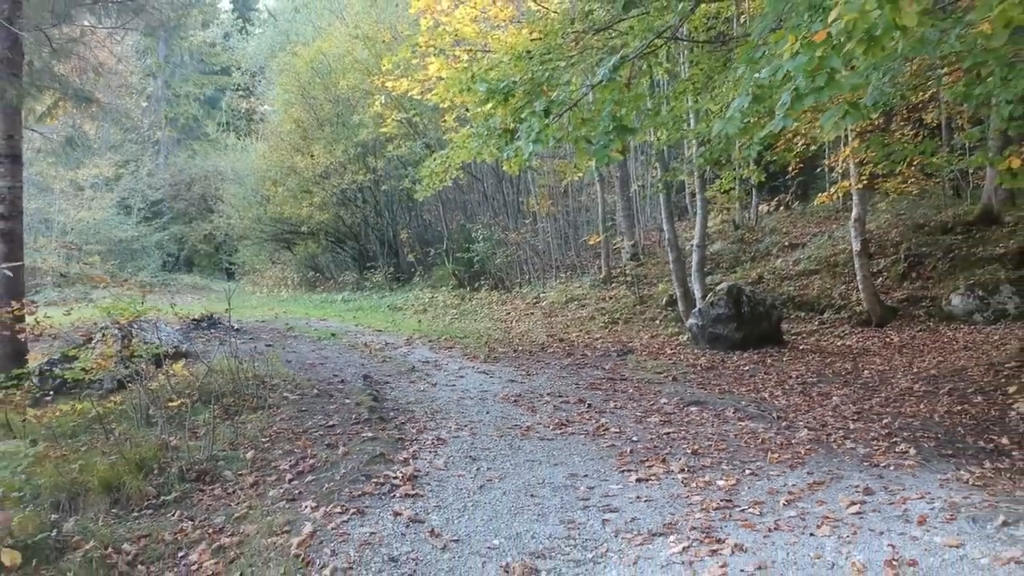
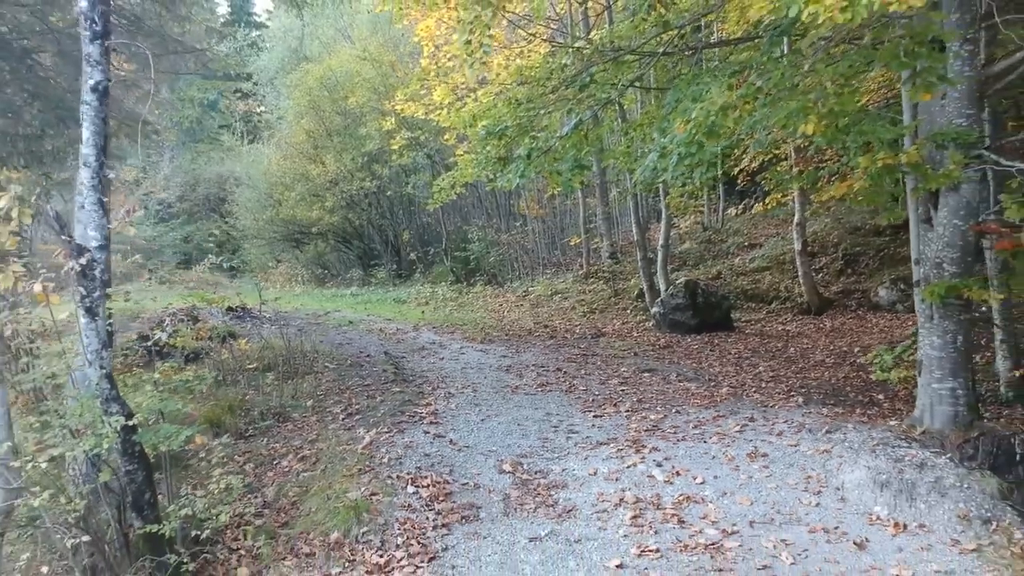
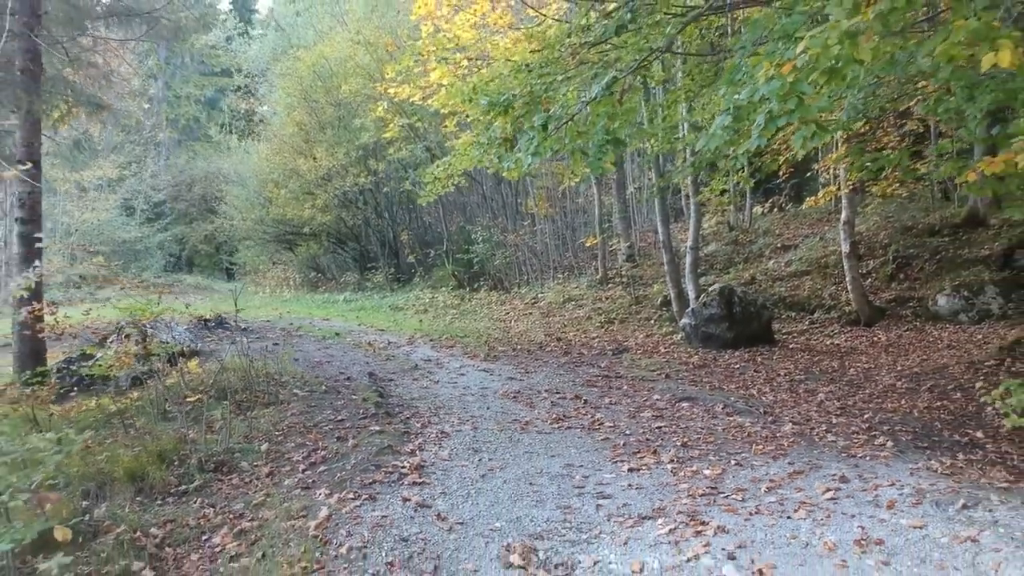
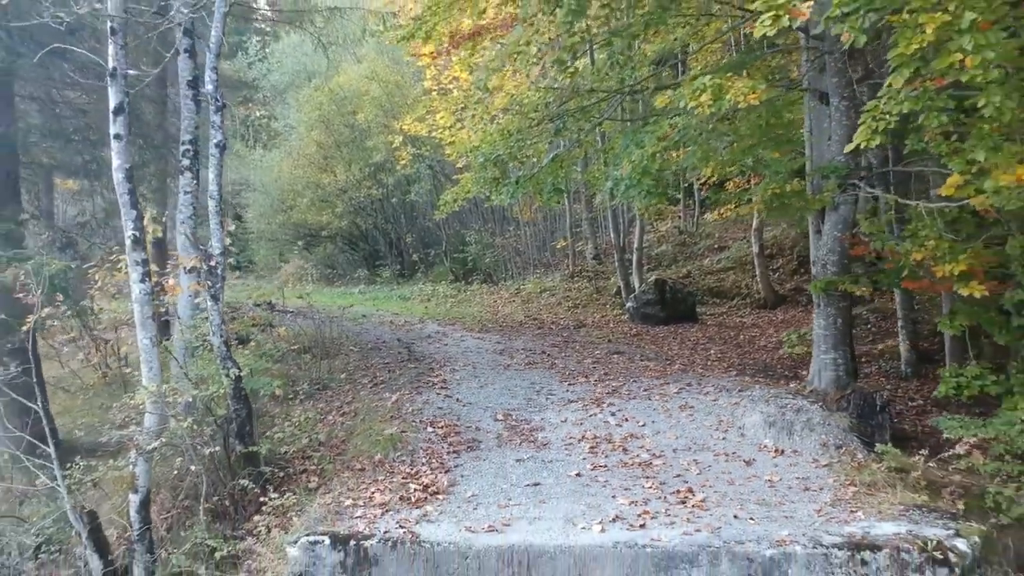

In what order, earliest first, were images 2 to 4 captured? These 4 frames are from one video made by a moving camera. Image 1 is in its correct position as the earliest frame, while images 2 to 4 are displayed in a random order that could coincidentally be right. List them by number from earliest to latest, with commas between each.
3, 2, 4
